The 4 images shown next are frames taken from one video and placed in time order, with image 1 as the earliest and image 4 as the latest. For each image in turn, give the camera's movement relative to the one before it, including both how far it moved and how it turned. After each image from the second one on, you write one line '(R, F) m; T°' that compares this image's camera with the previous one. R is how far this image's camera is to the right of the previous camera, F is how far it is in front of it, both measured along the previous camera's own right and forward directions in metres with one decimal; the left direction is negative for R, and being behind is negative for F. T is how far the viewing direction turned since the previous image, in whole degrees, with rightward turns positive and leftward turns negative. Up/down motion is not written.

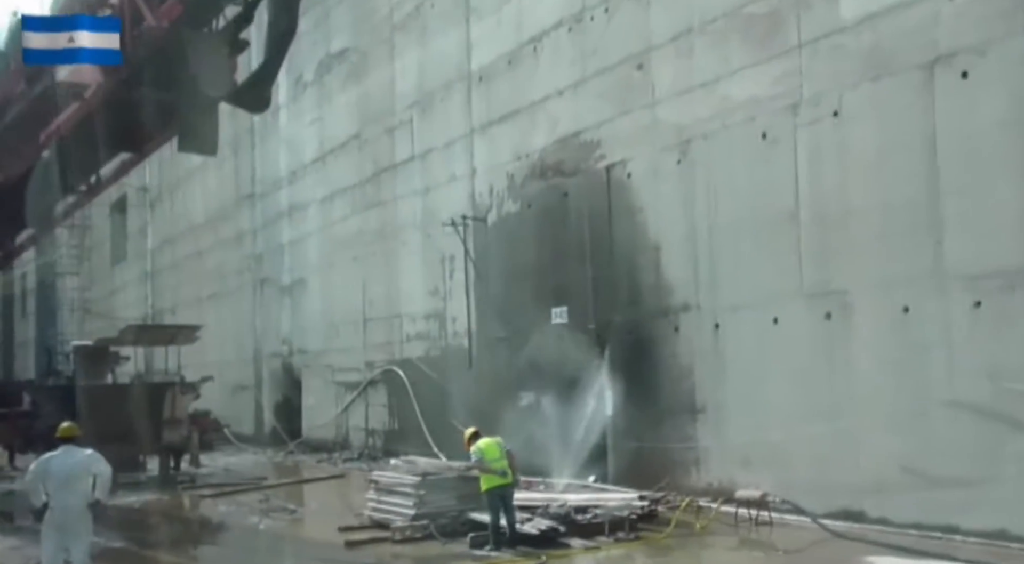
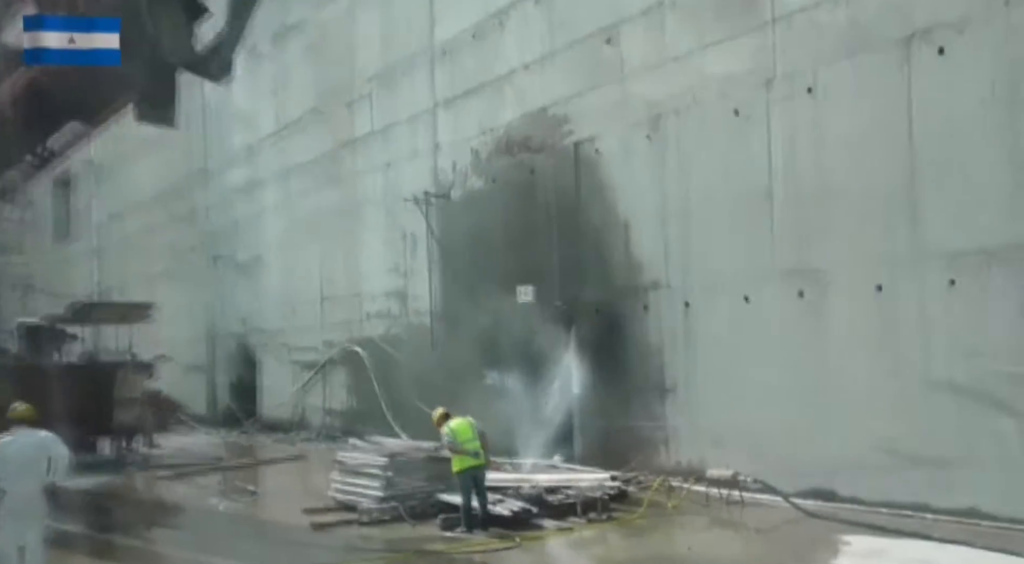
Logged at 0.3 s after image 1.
(-0.2, +0.2) m; +2°
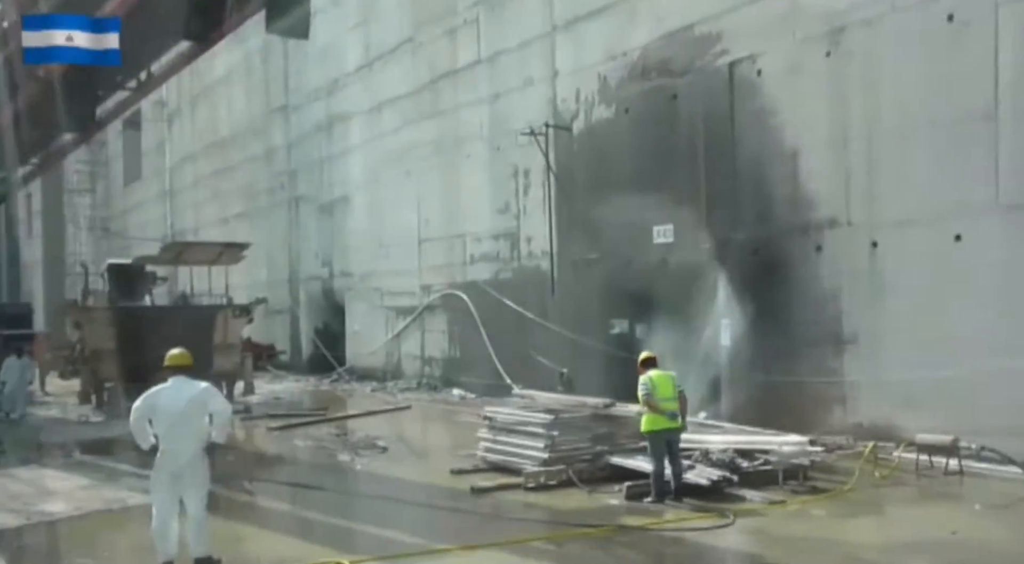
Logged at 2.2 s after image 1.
(-1.0, +1.2) m; -3°
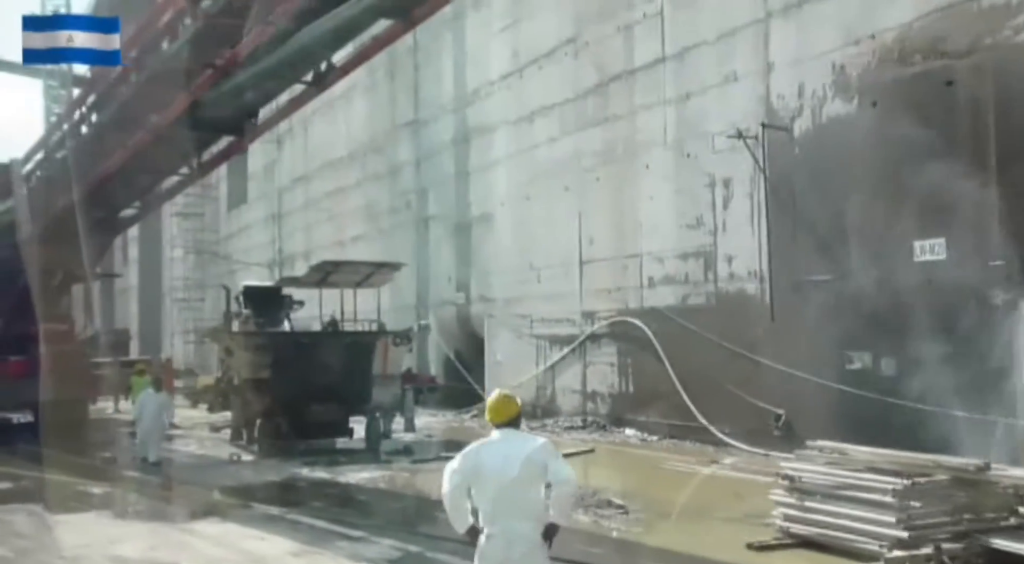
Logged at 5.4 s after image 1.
(-1.5, +2.0) m; -4°
